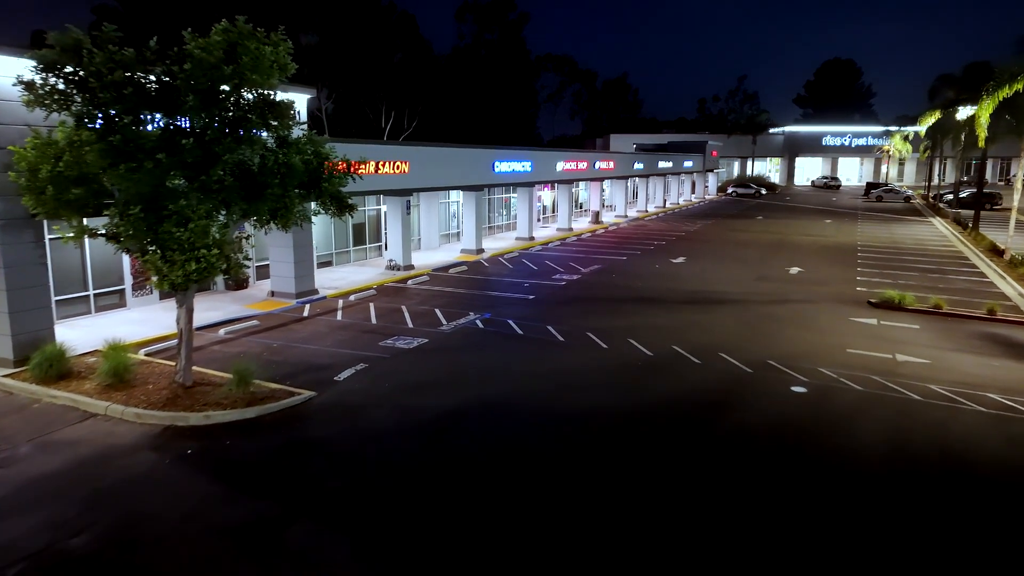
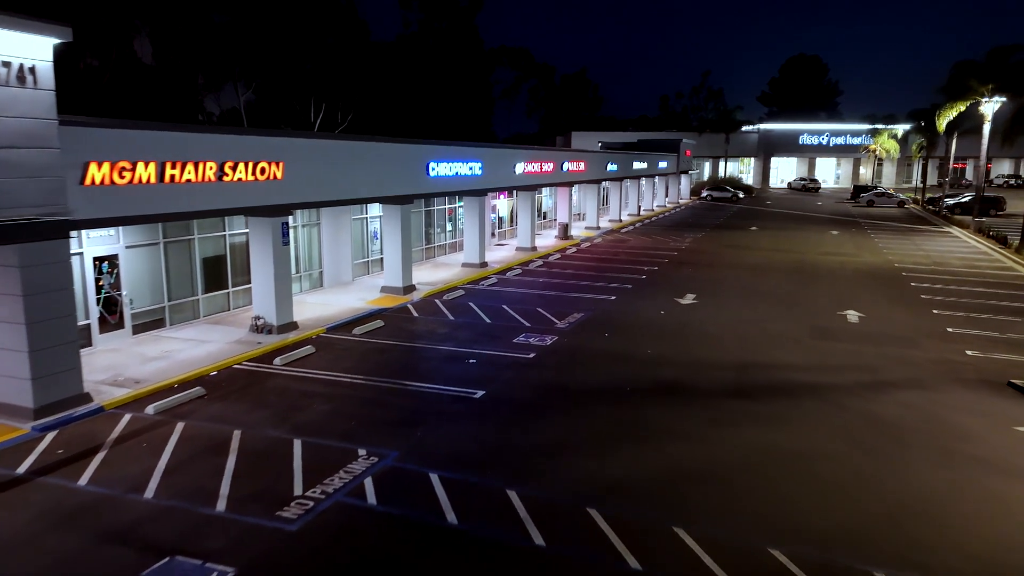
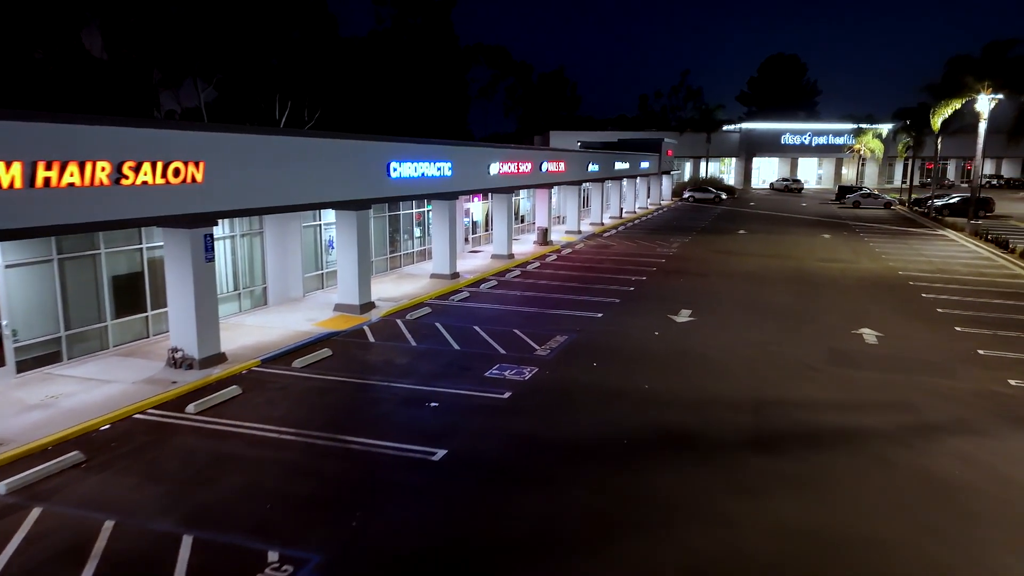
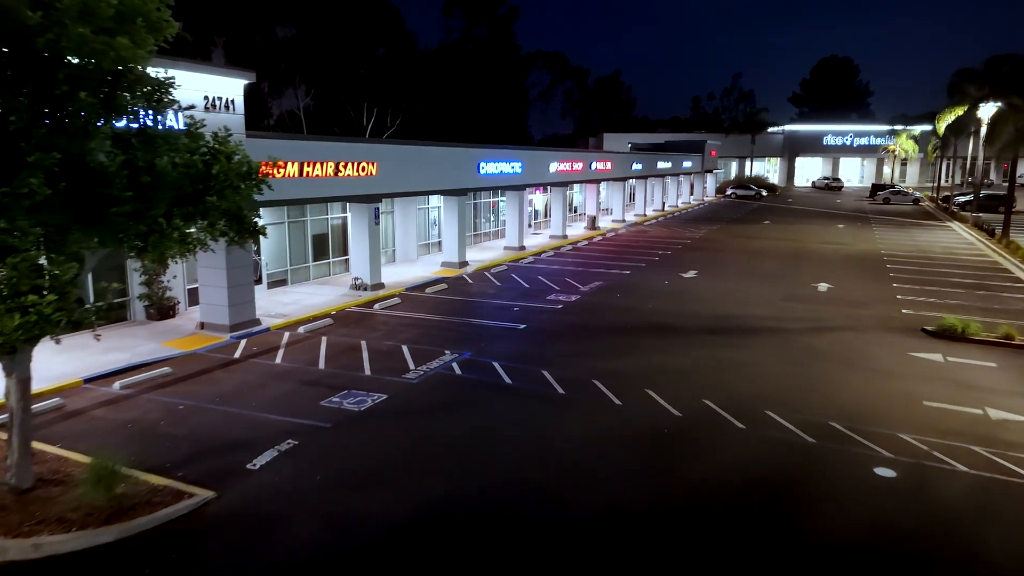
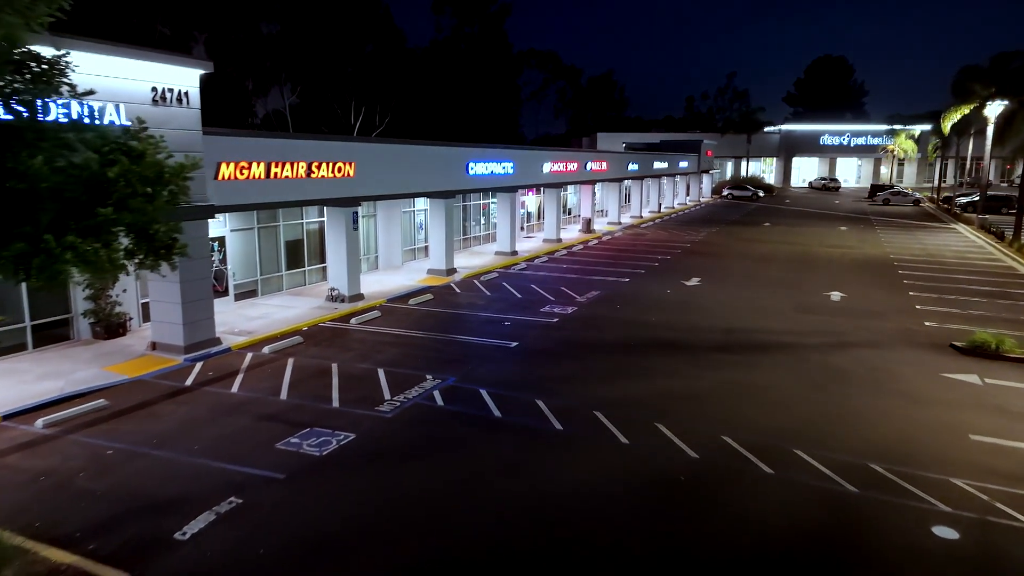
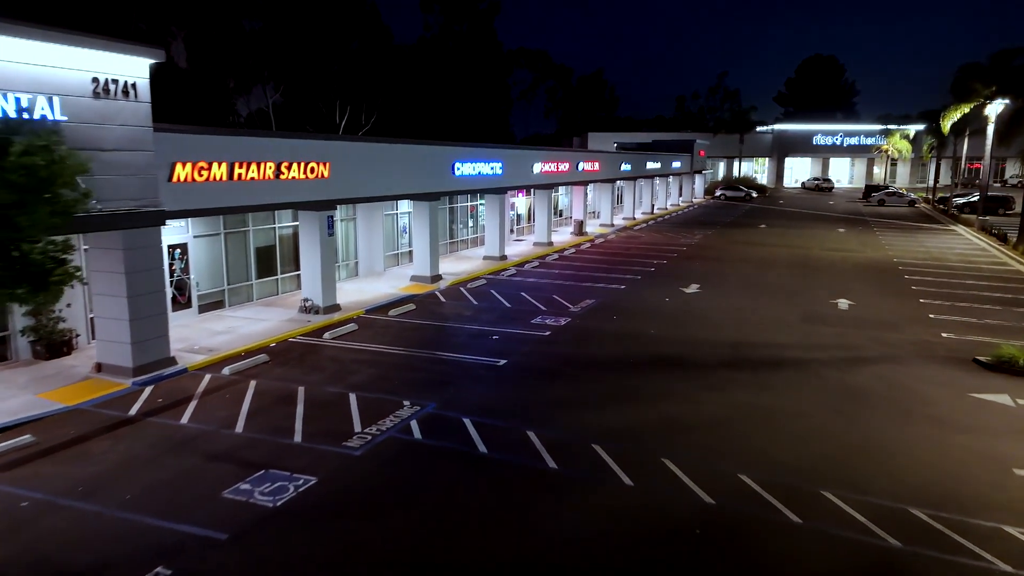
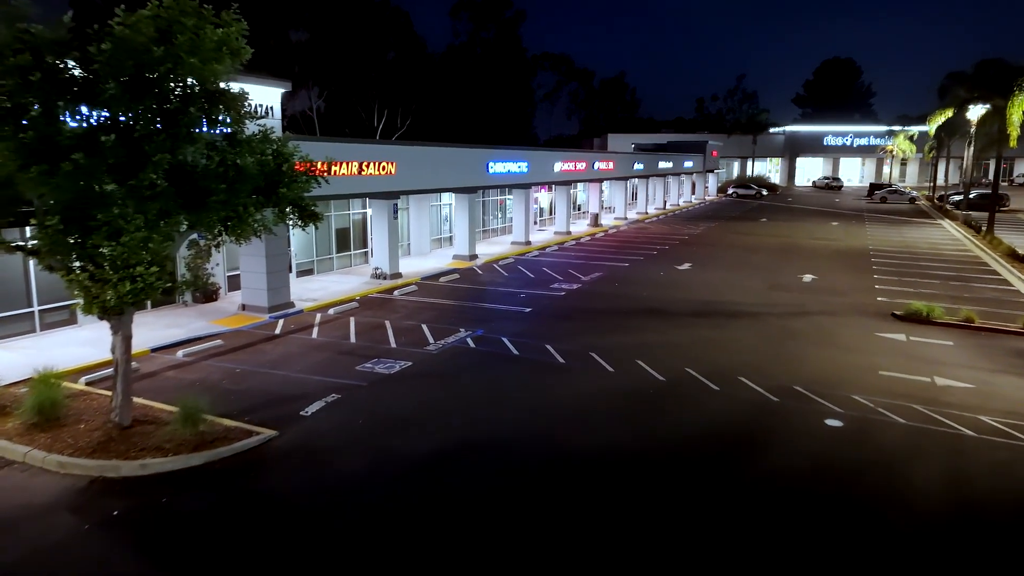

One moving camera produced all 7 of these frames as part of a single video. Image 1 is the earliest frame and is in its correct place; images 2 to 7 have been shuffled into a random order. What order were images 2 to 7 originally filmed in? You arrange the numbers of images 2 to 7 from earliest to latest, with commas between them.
7, 4, 5, 6, 2, 3
